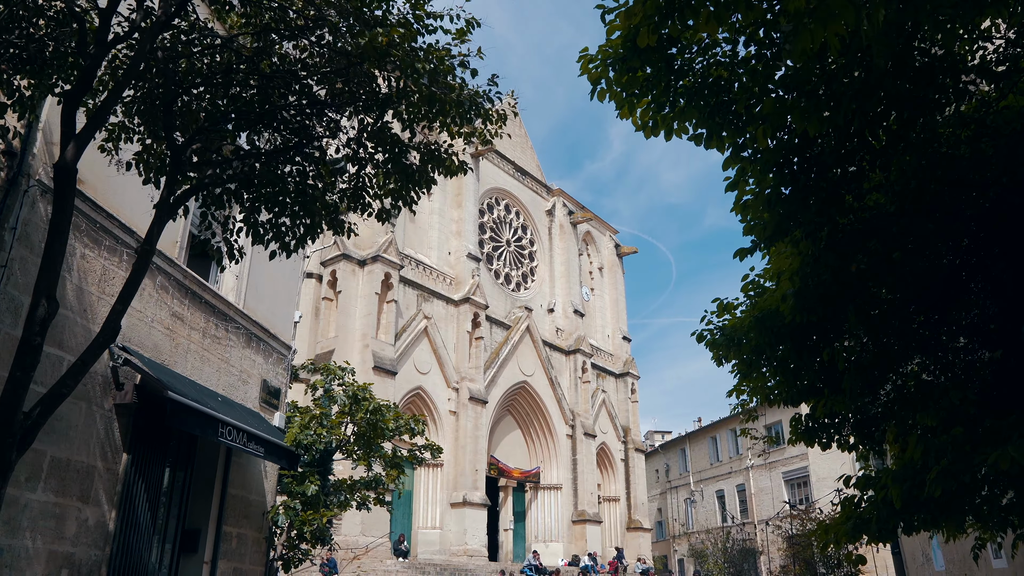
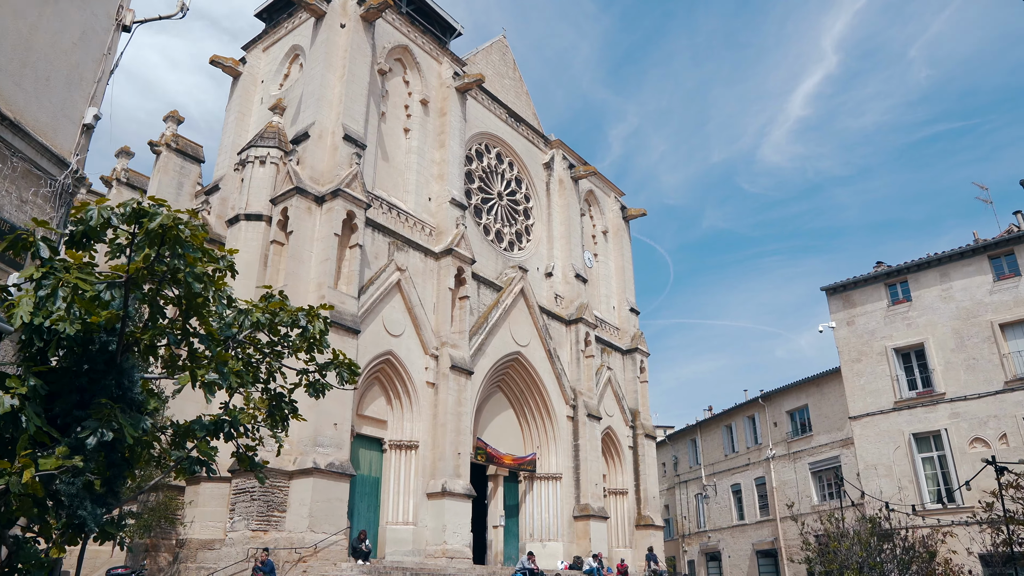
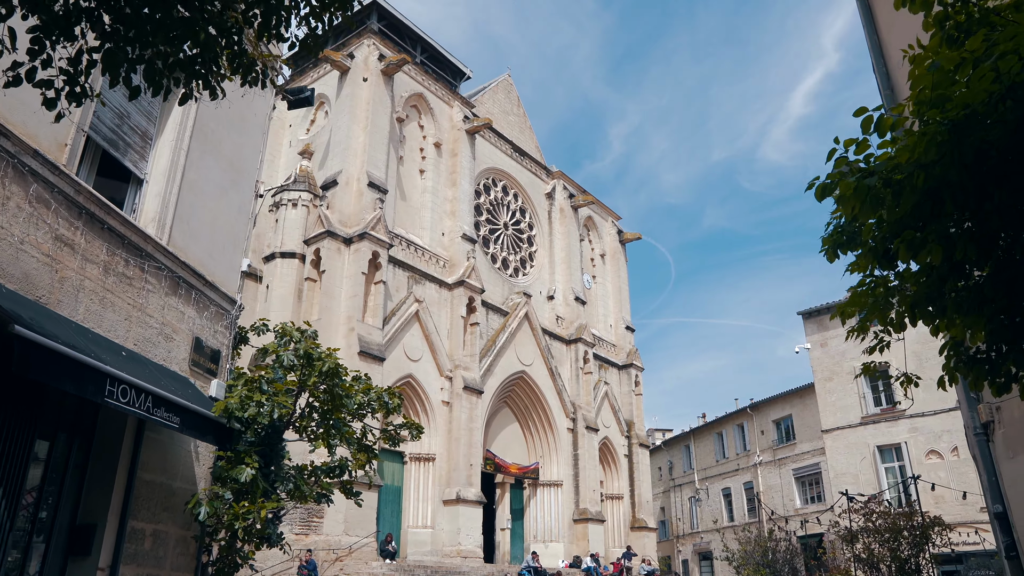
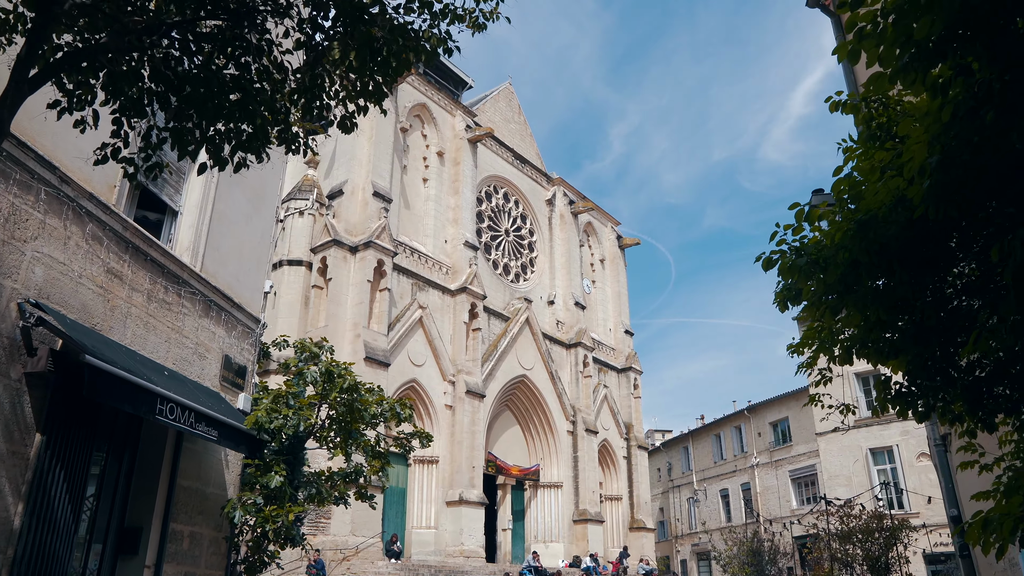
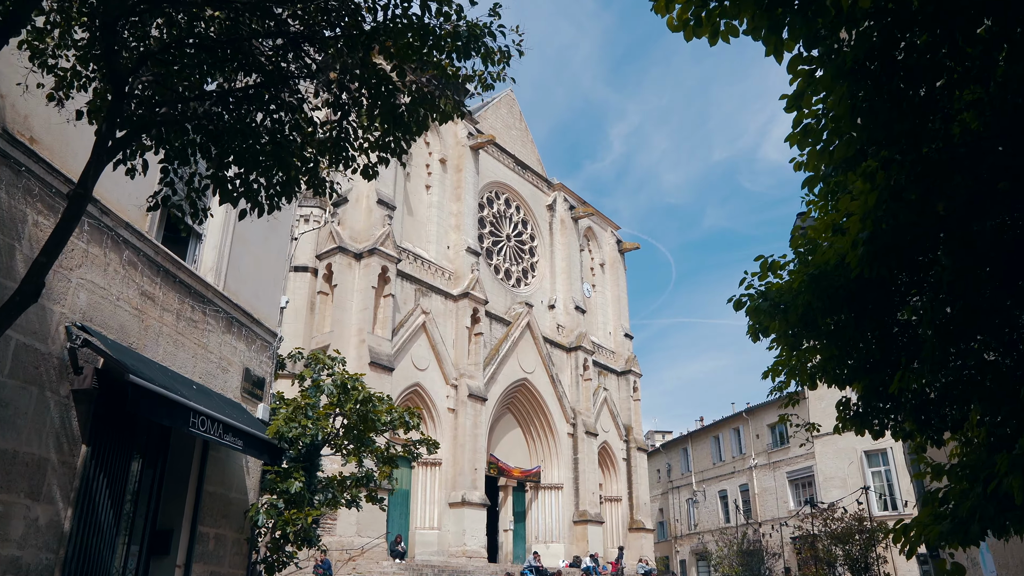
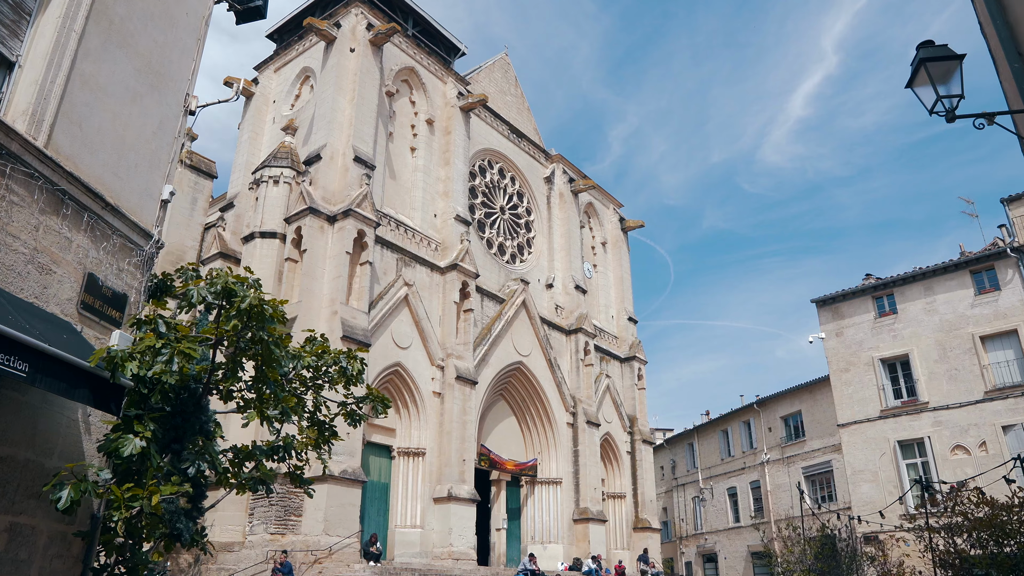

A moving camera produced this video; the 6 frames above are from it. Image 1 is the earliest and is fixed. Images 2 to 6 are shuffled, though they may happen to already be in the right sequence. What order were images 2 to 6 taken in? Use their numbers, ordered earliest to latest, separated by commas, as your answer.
5, 4, 3, 6, 2
